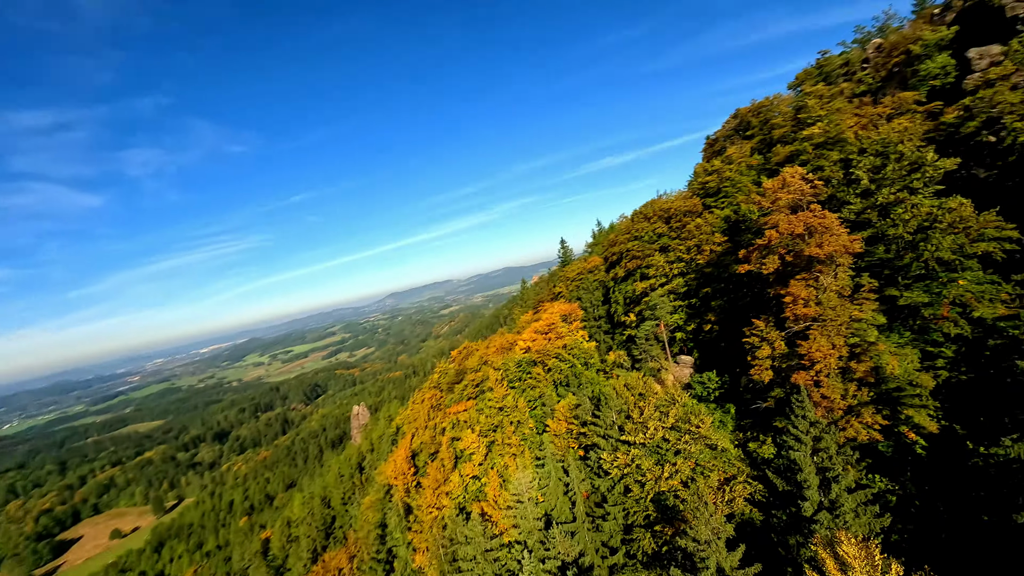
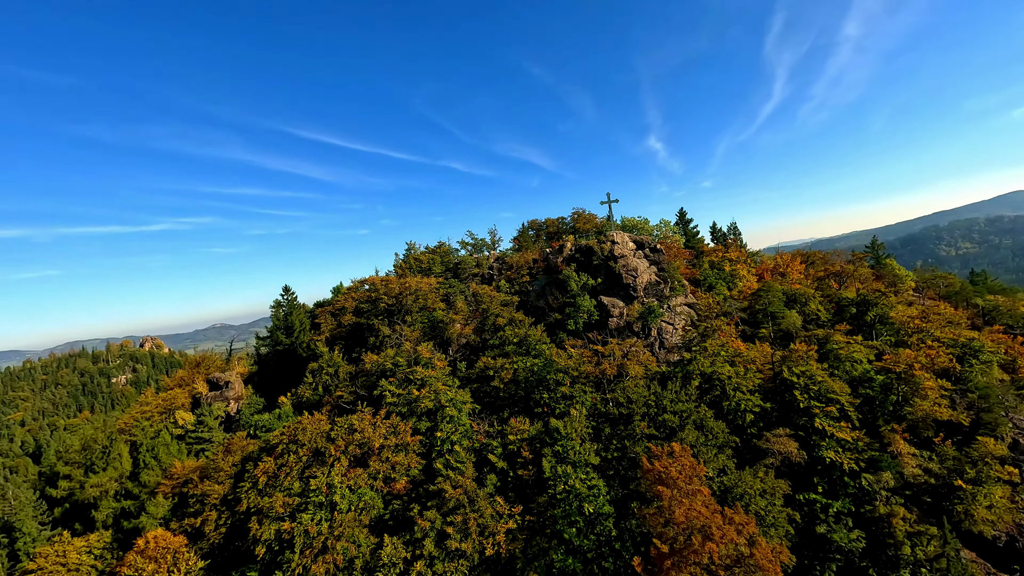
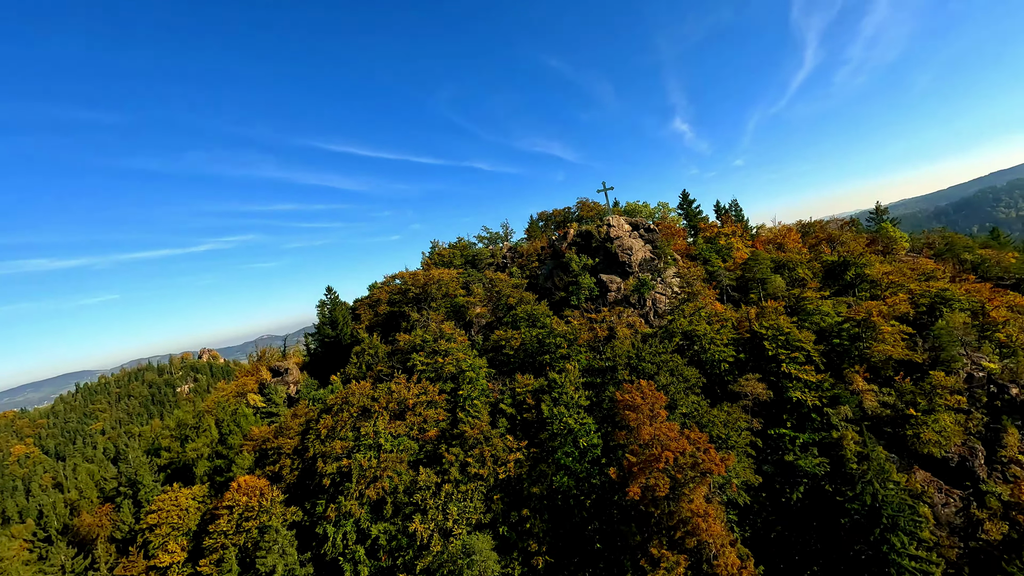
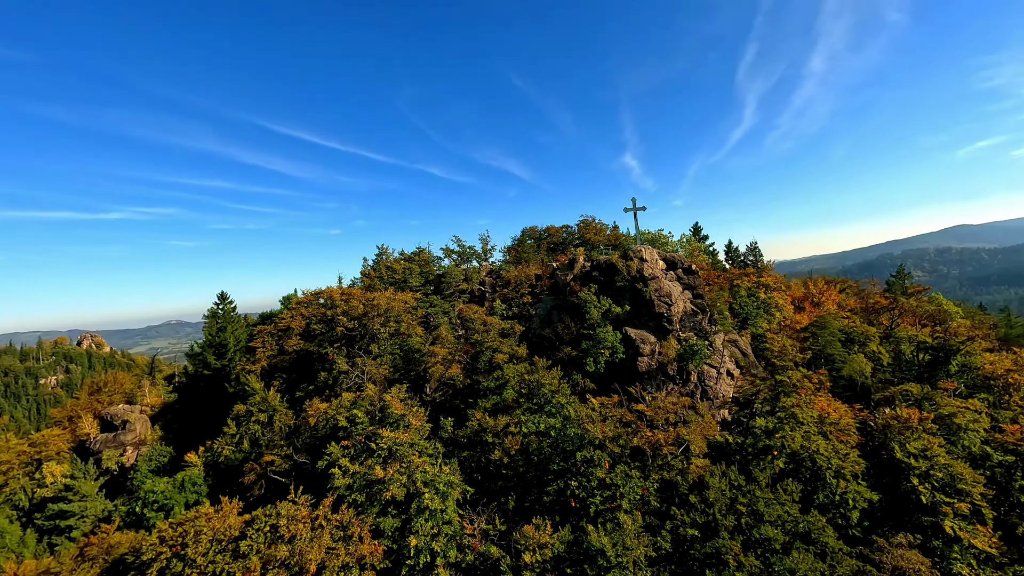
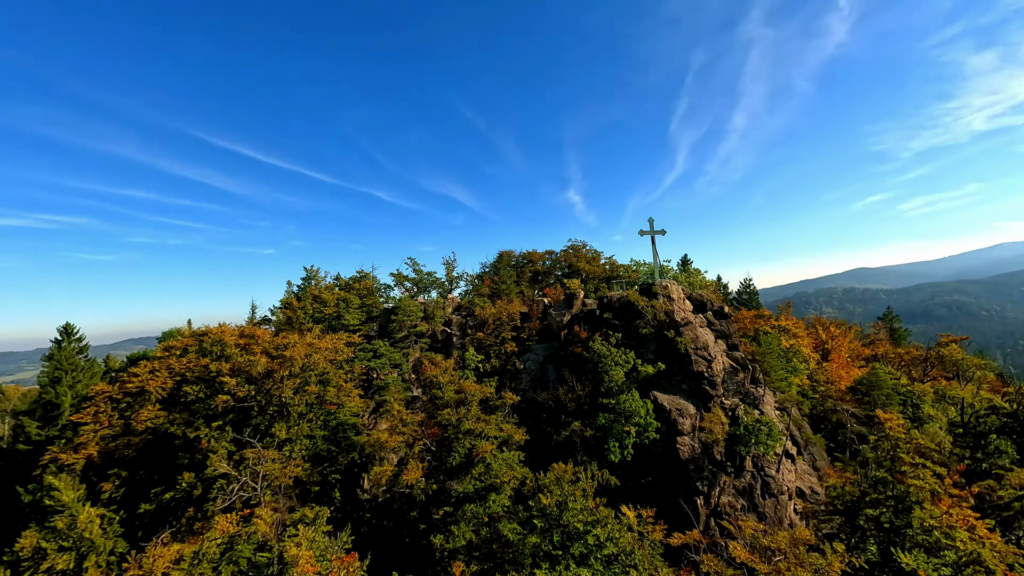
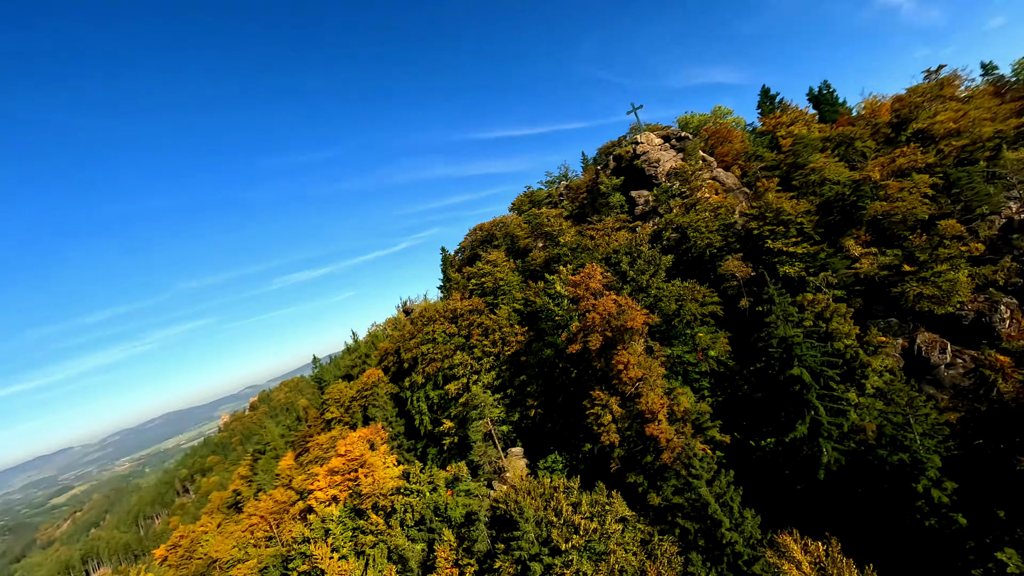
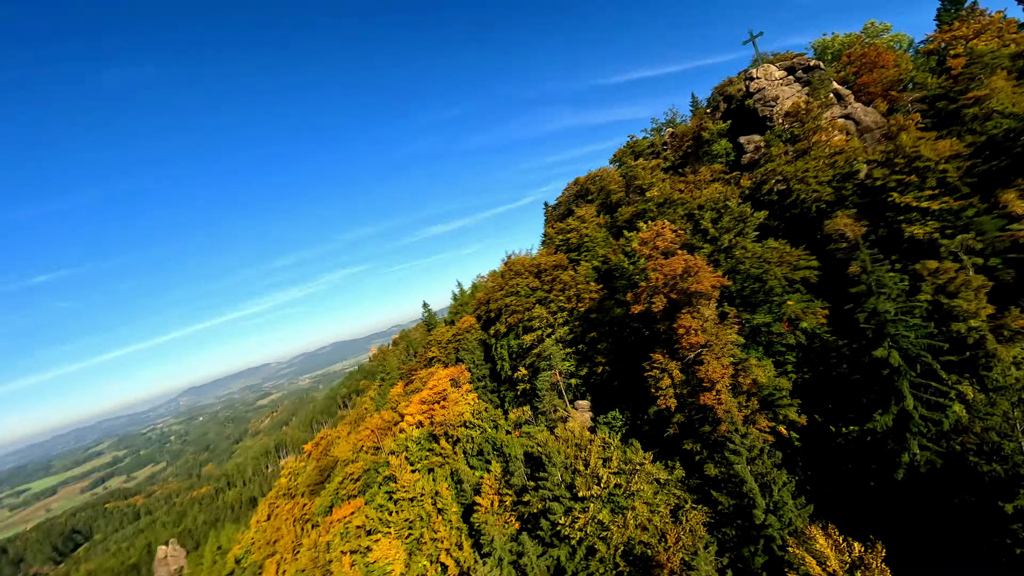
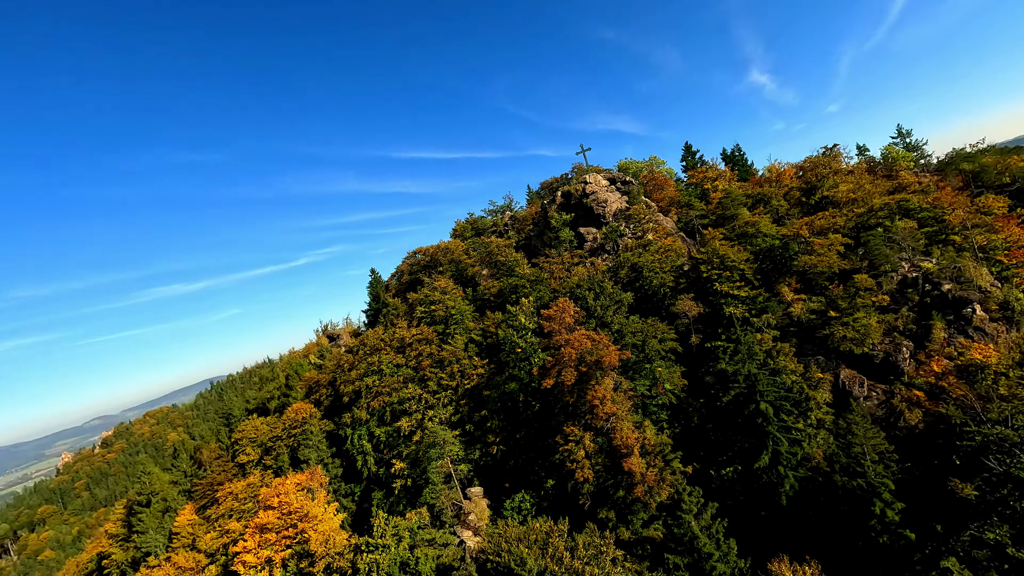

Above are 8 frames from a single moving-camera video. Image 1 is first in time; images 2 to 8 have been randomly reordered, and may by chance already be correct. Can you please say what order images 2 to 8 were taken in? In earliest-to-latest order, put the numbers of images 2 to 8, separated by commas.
7, 6, 8, 3, 2, 4, 5
